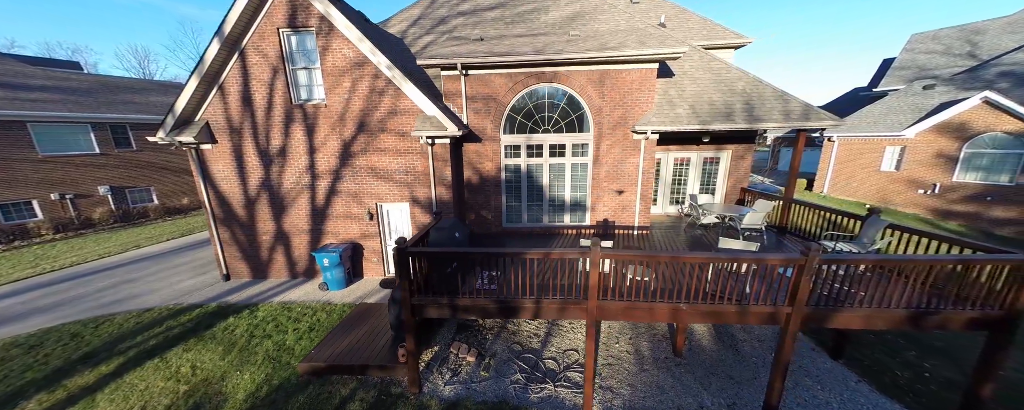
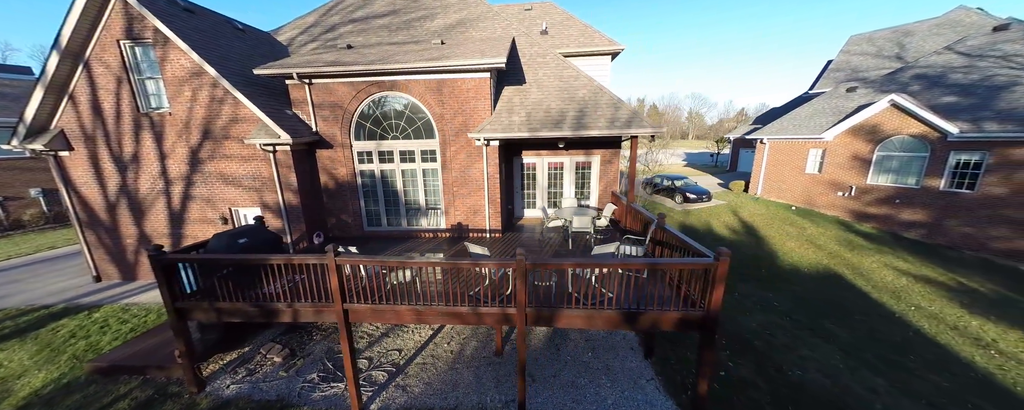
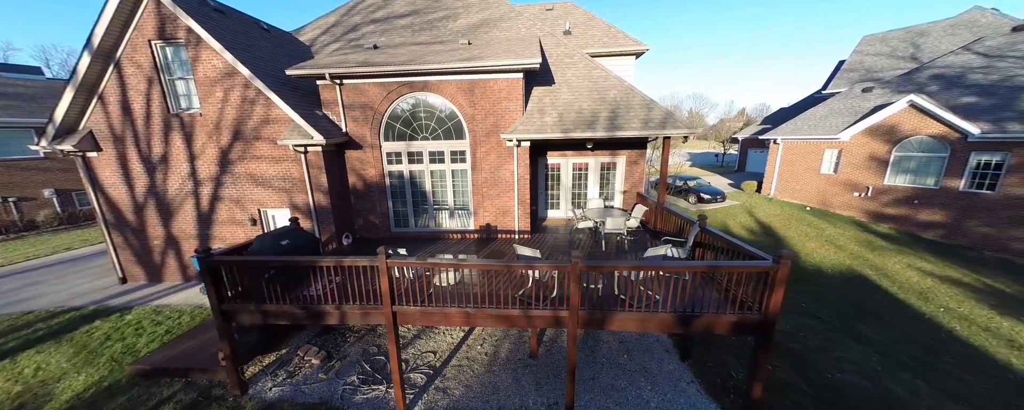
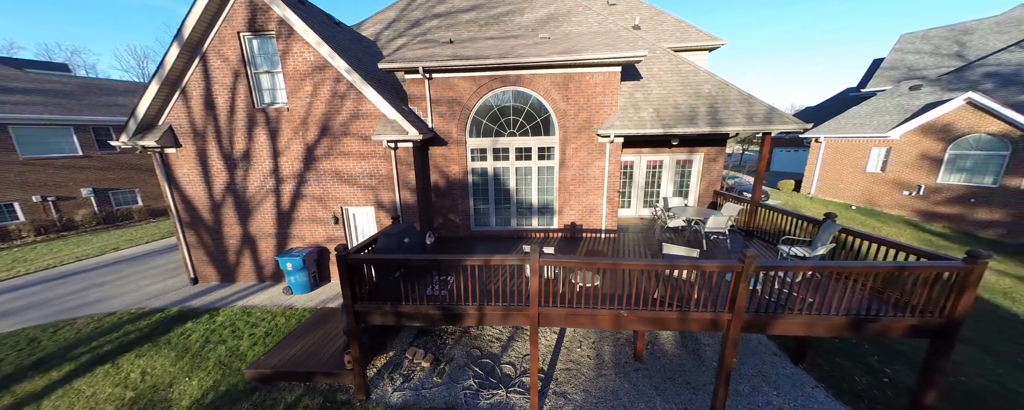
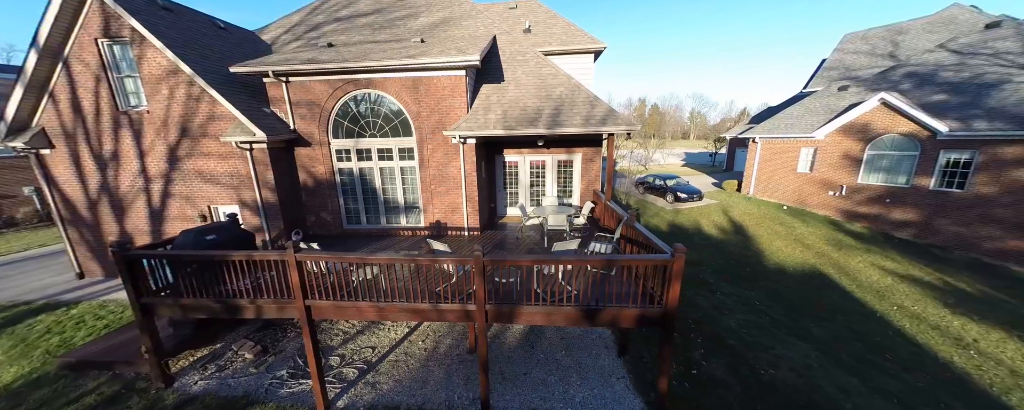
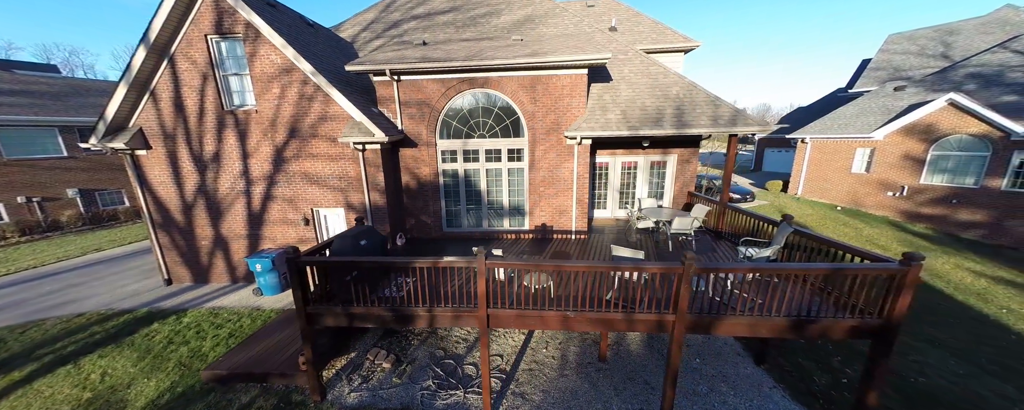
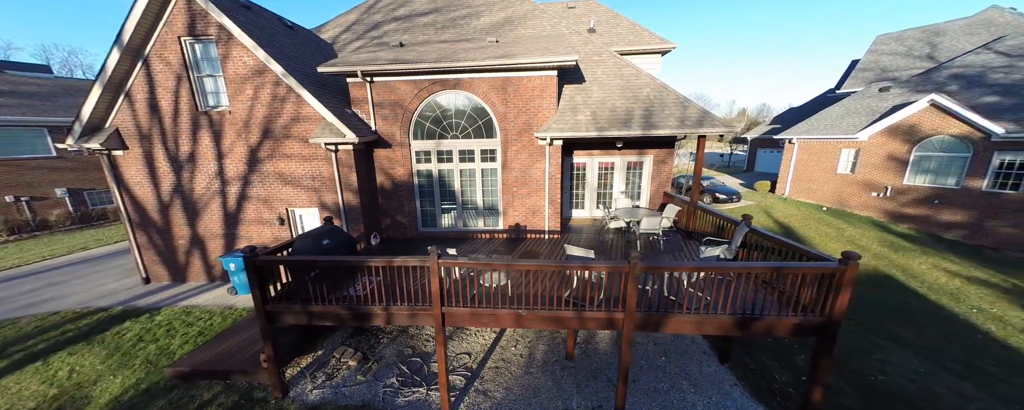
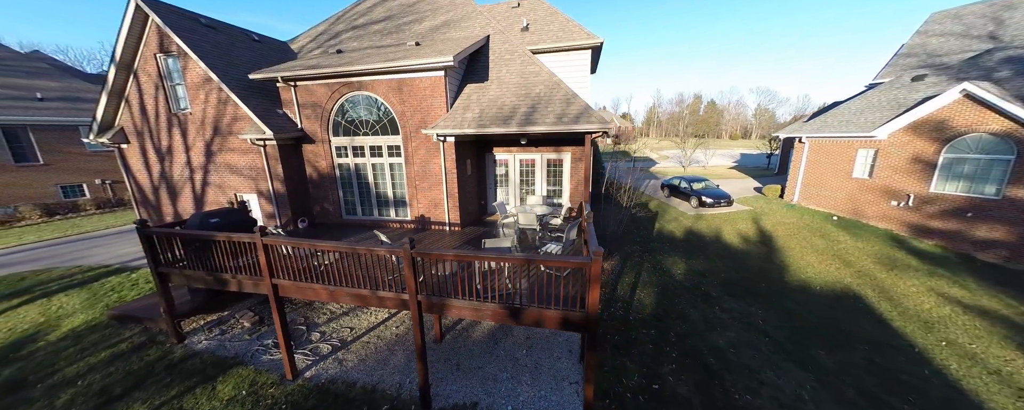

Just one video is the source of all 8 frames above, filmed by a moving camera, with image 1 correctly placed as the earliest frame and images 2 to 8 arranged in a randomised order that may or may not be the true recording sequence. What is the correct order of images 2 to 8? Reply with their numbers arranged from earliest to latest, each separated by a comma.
4, 6, 7, 3, 2, 5, 8
